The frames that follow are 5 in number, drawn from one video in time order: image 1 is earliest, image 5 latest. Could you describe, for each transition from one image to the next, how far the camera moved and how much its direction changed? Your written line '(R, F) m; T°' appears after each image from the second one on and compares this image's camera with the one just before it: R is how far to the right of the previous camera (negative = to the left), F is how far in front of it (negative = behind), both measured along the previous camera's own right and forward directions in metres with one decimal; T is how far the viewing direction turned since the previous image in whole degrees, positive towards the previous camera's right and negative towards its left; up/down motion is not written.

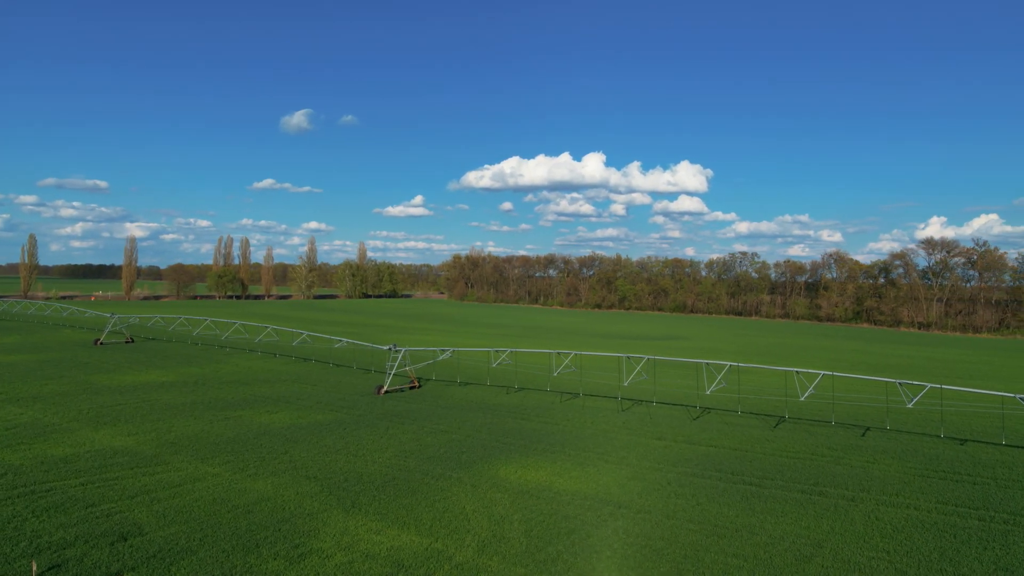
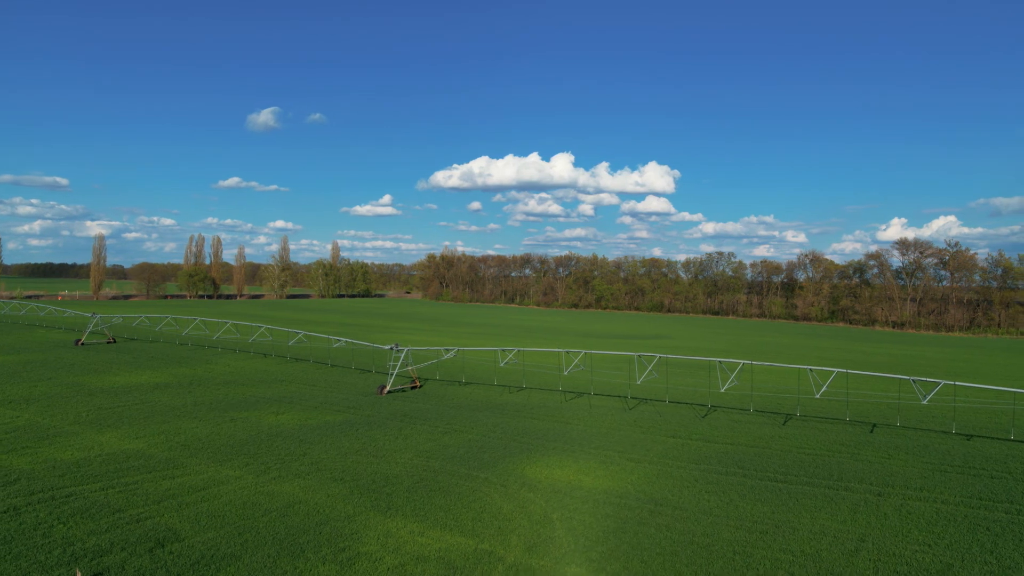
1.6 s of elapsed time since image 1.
(-1.3, +0.1) m; +2°
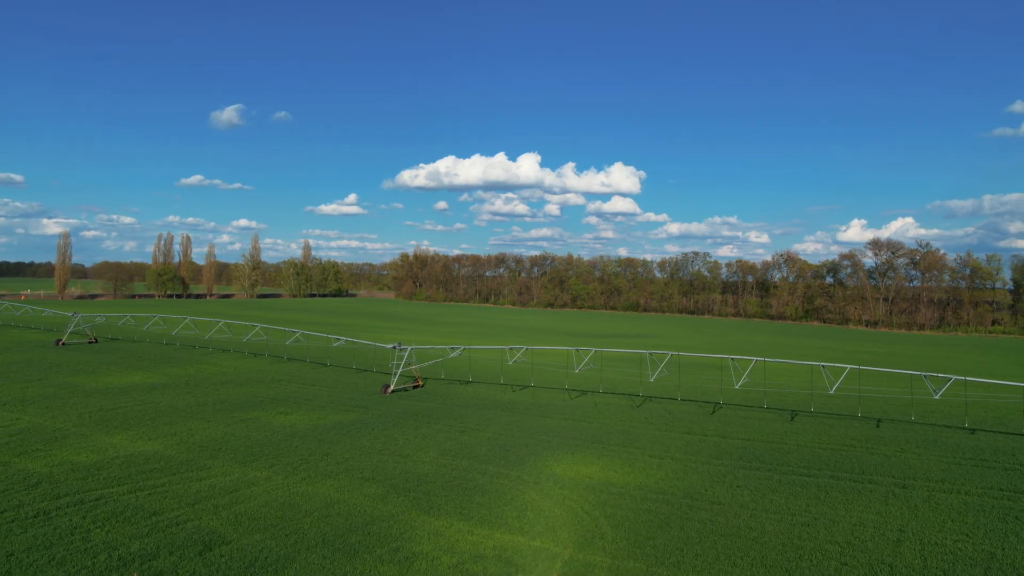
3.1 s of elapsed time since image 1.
(-1.4, +0.1) m; +2°
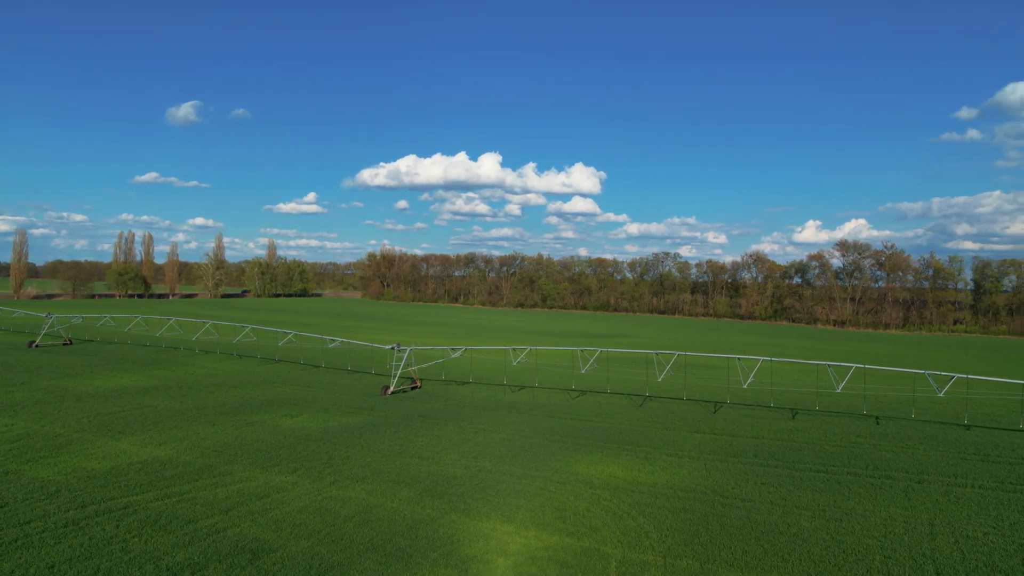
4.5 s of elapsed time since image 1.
(-1.5, 0.0) m; +3°
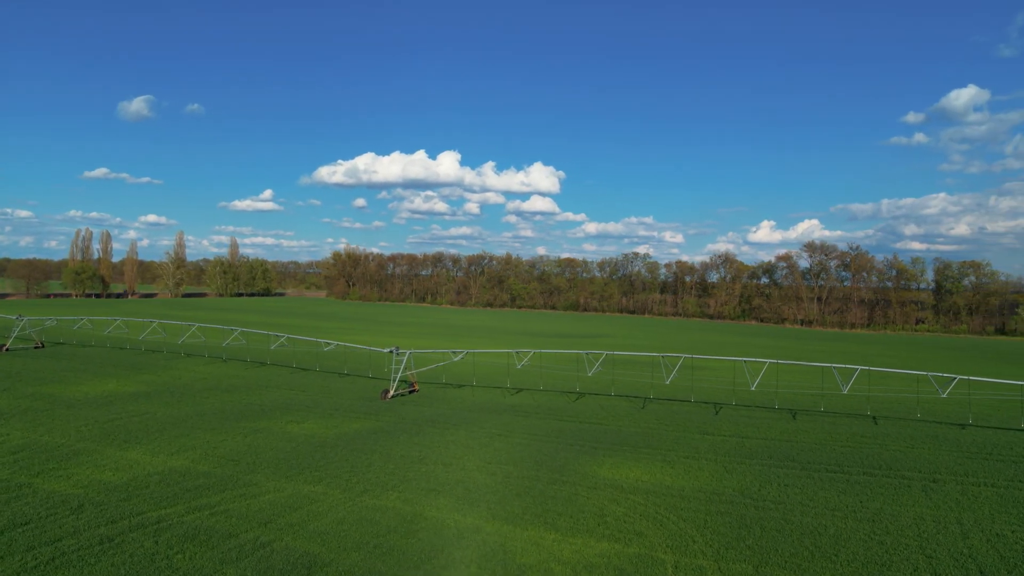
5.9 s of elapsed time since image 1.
(-1.6, +0.1) m; +3°
